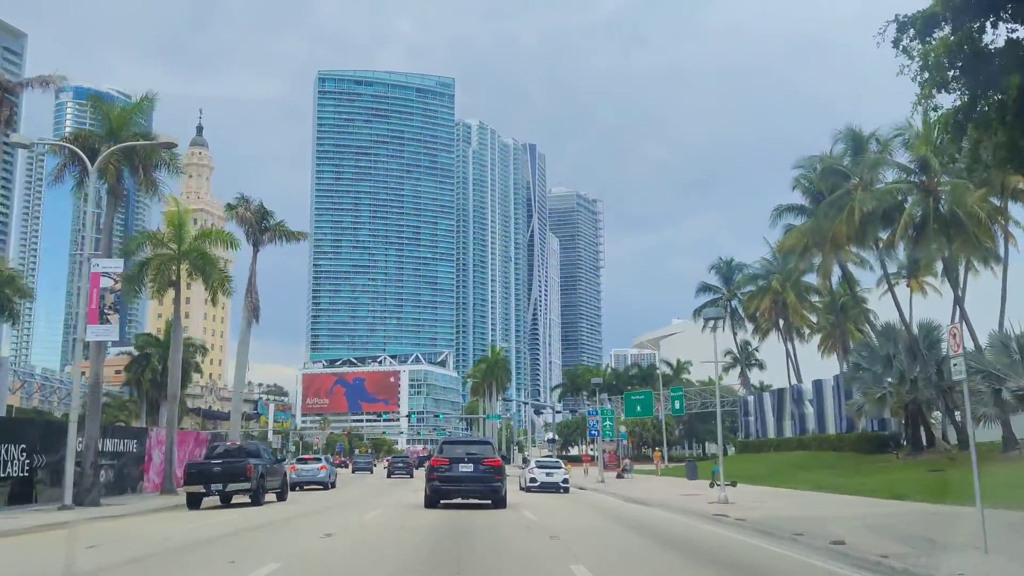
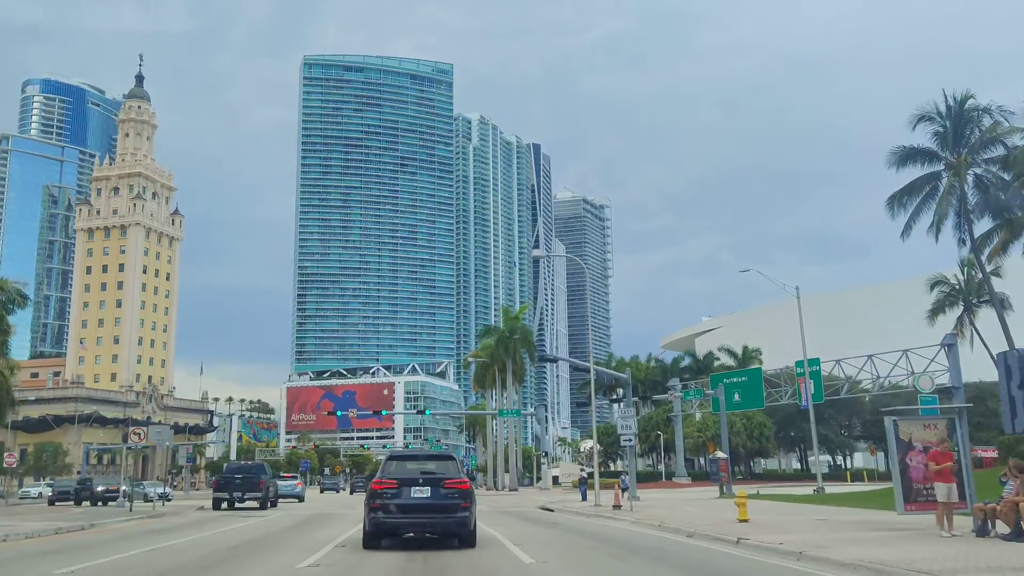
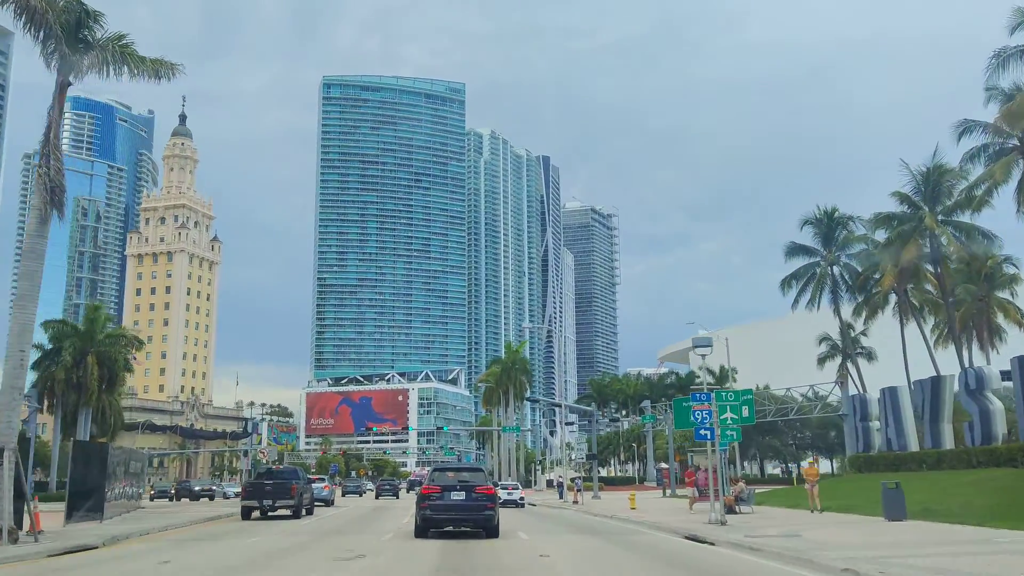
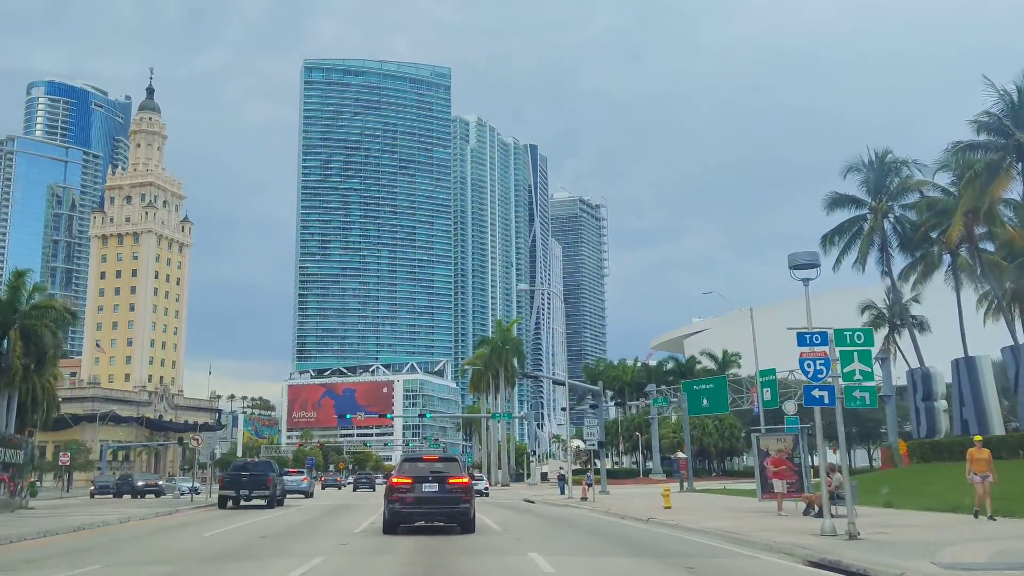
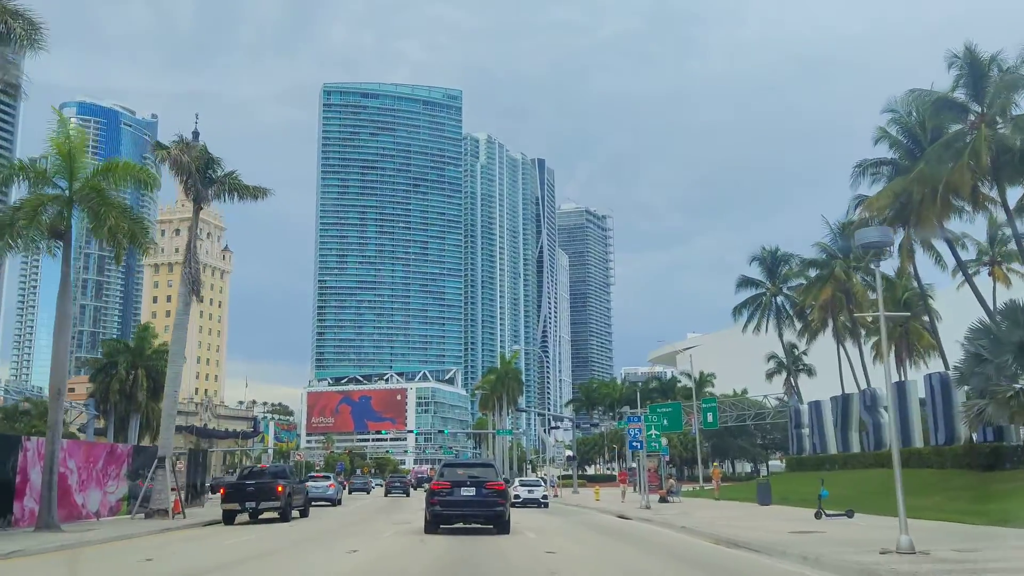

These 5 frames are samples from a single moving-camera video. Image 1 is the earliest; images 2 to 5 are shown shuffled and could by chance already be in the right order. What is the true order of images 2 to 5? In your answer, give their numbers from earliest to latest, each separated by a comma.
5, 3, 4, 2
